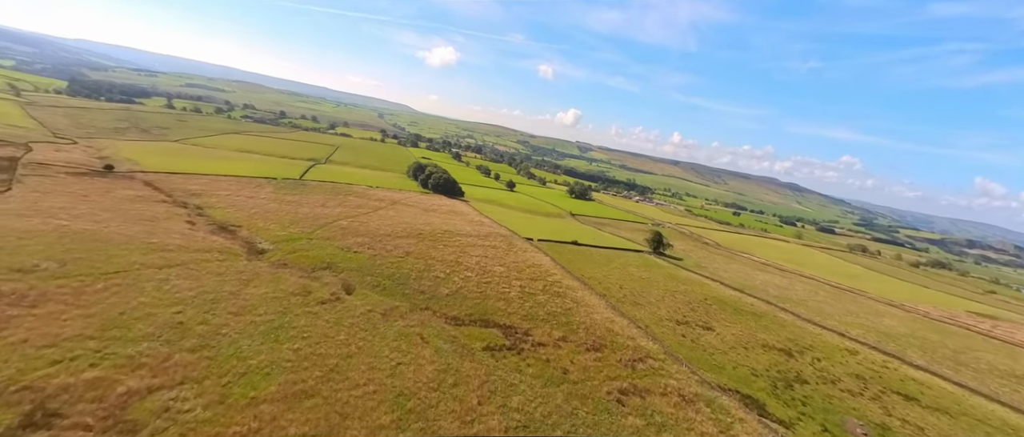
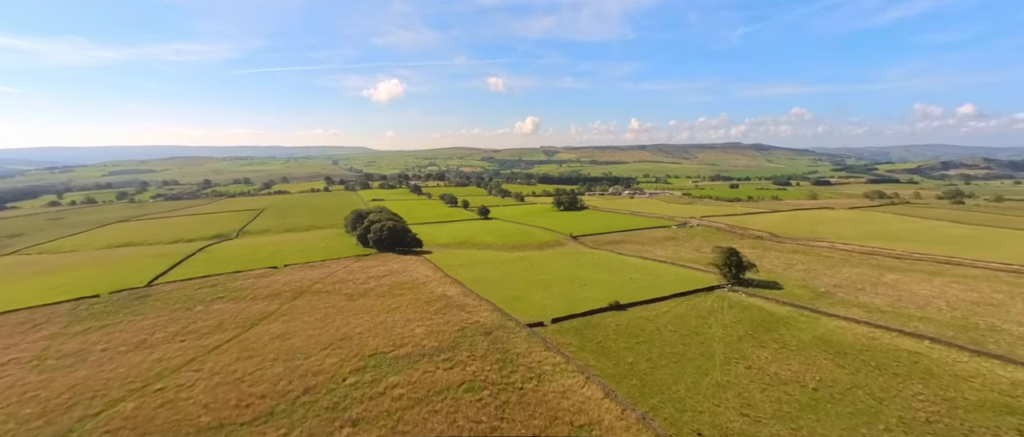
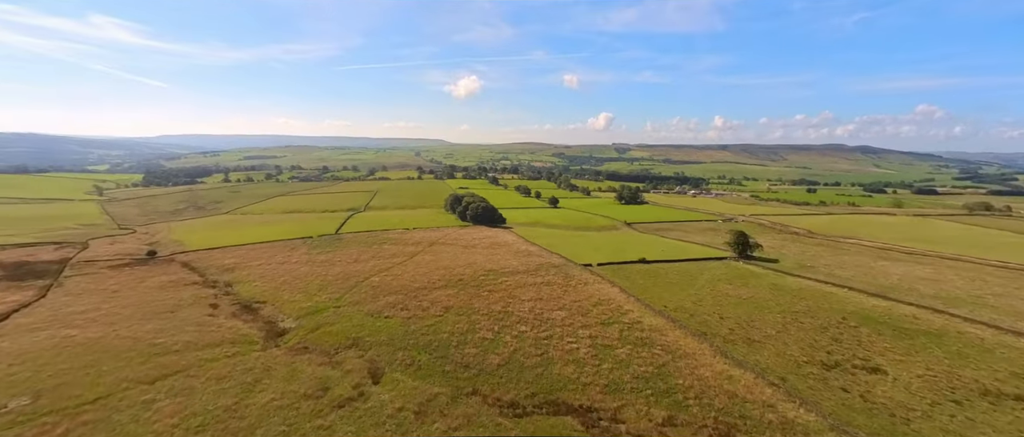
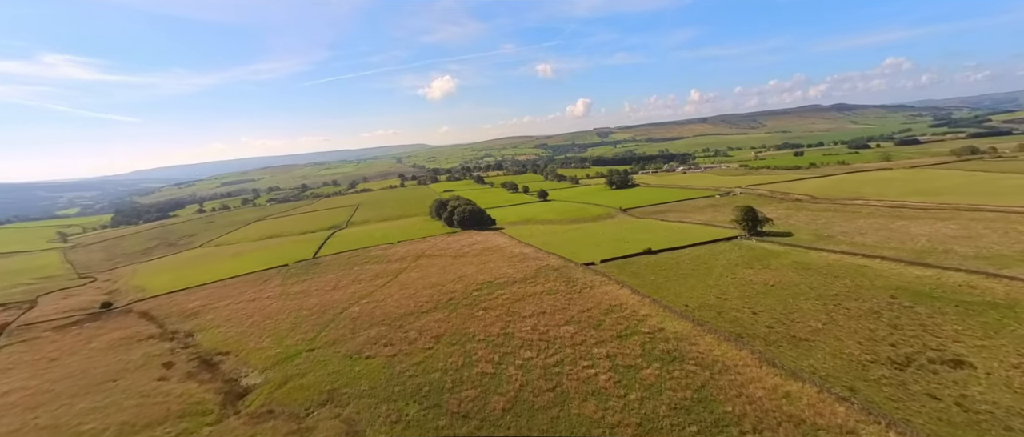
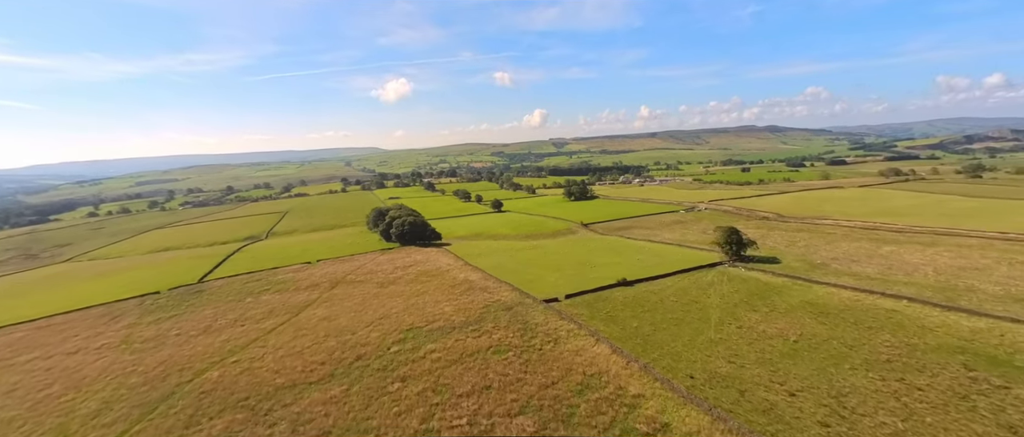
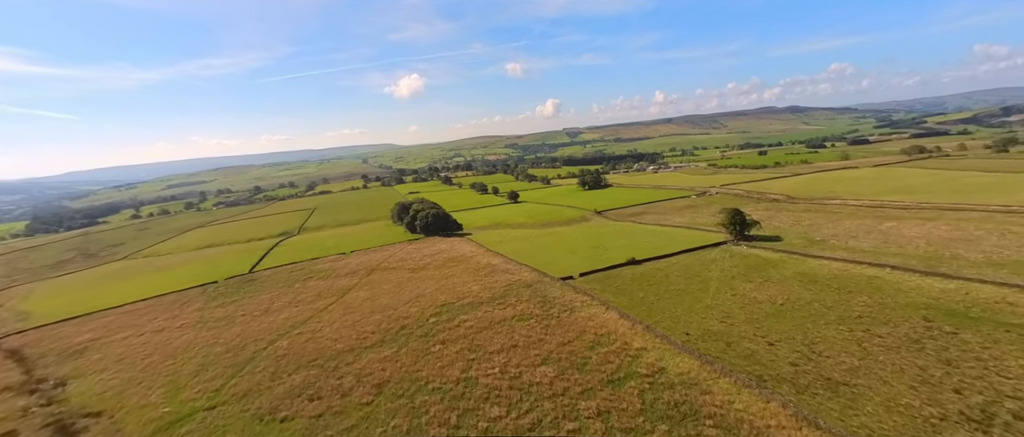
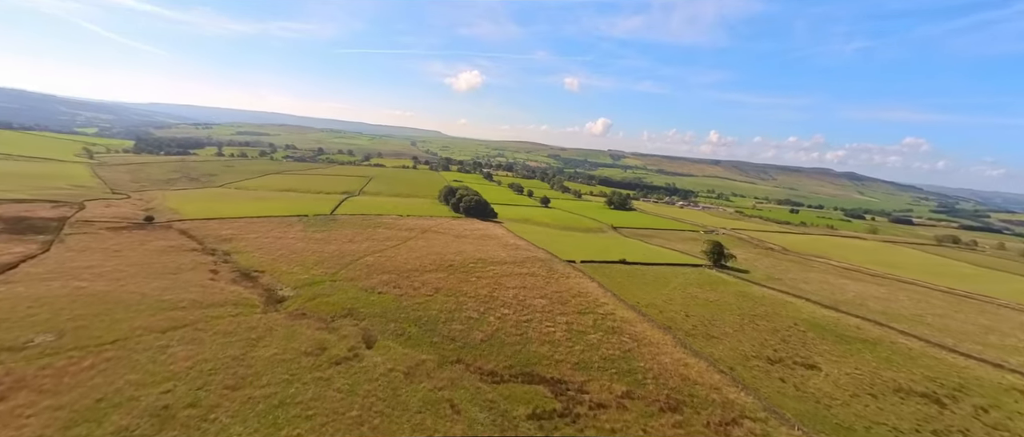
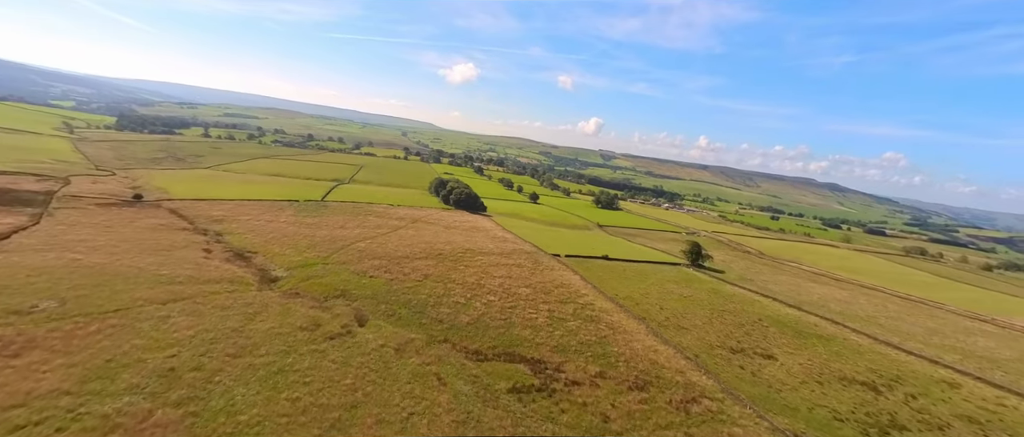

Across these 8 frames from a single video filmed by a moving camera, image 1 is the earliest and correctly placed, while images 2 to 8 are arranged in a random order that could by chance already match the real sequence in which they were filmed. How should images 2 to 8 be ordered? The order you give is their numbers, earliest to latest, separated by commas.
8, 7, 3, 4, 6, 5, 2
